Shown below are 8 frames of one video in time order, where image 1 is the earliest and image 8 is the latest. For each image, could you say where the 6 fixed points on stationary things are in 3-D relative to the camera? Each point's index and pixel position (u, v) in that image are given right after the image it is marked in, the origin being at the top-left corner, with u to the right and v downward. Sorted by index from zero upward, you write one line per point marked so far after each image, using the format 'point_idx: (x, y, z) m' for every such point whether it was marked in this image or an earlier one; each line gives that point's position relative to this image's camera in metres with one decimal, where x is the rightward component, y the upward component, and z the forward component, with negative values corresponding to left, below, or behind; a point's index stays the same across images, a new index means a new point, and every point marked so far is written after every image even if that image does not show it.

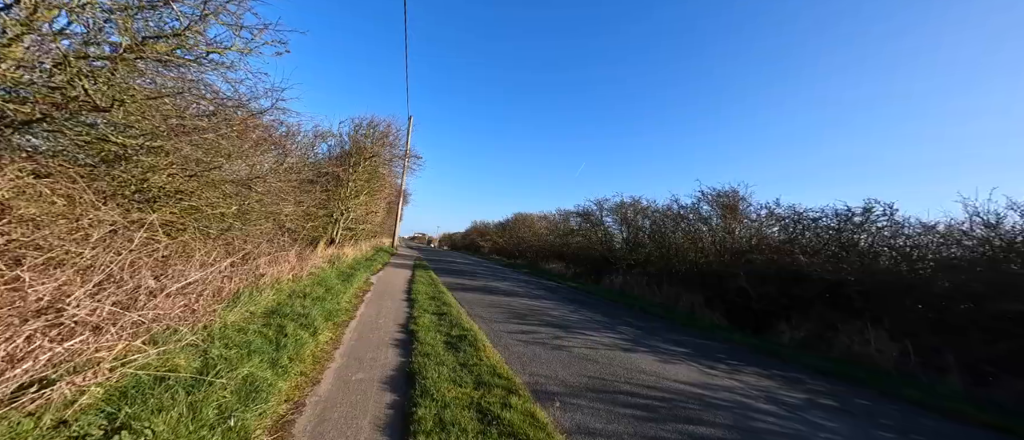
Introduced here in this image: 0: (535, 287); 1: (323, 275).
0: (+0.8, -2.7, +15.3) m
1: (-5.3, -1.5, +10.4) m
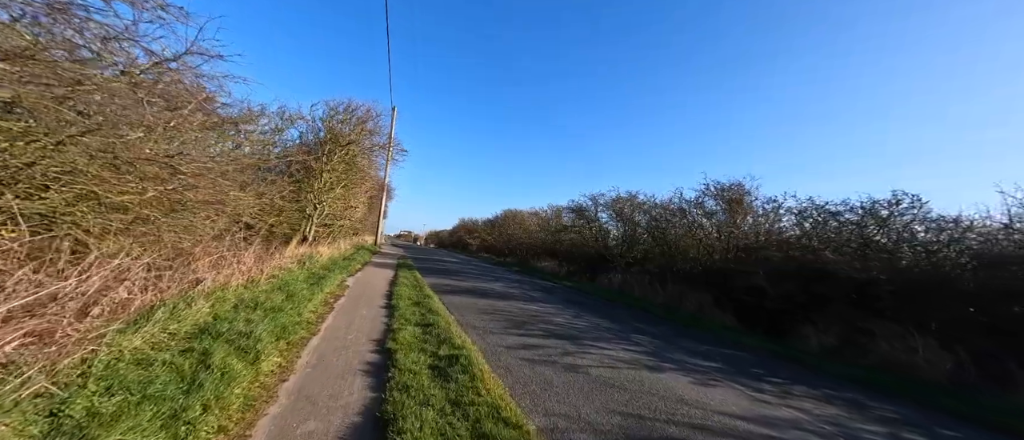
0: (+0.6, -2.5, +14.1) m
1: (-5.4, -1.4, +9.0) m
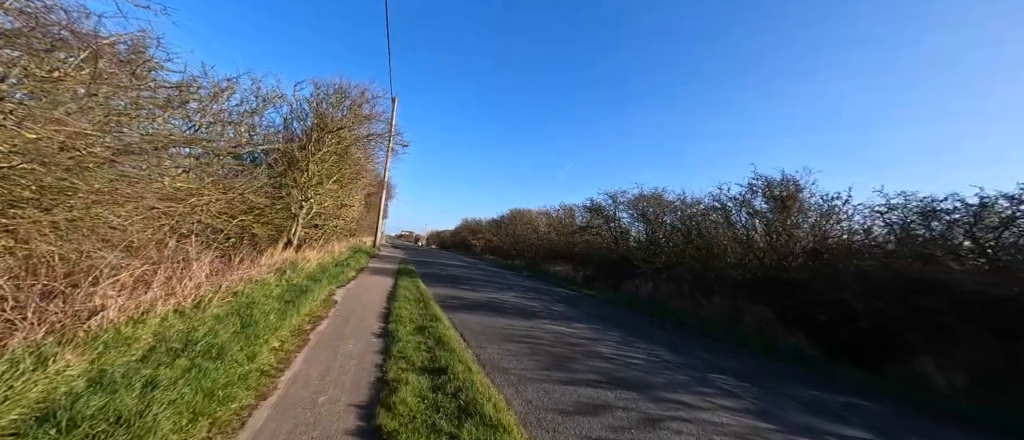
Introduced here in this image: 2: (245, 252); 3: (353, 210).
0: (+1.2, -2.5, +12.0) m
1: (-4.8, -1.4, +7.0) m
2: (-6.8, -0.8, +9.6) m
3: (-7.2, +0.5, +17.1) m
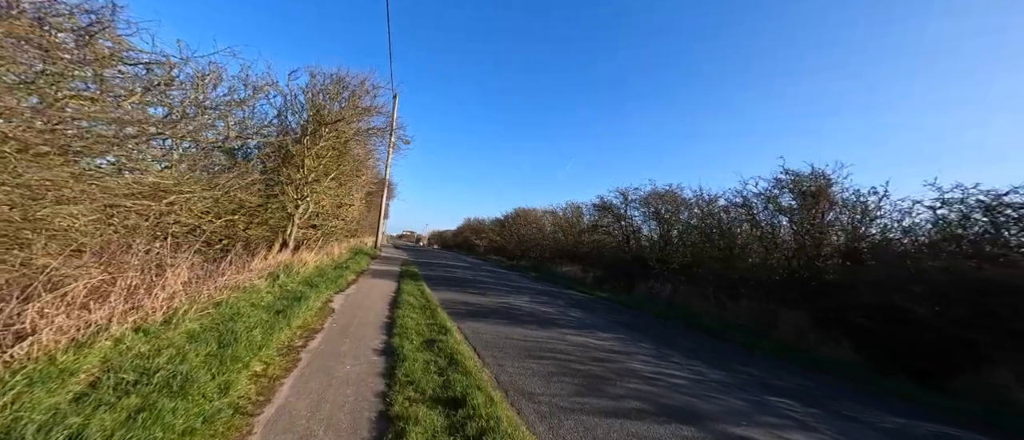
0: (+1.5, -2.5, +11.2) m
1: (-4.5, -1.4, +6.2) m
2: (-6.5, -0.8, +8.8) m
3: (-6.9, +0.5, +16.3) m
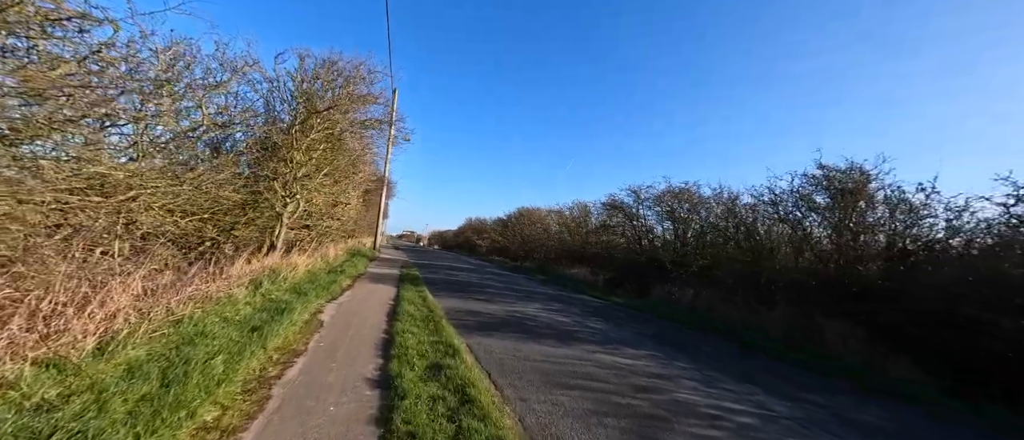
0: (+1.8, -2.5, +10.2) m
1: (-4.2, -1.4, +5.1) m
2: (-6.2, -0.8, +7.8) m
3: (-6.6, +0.5, +15.3) m
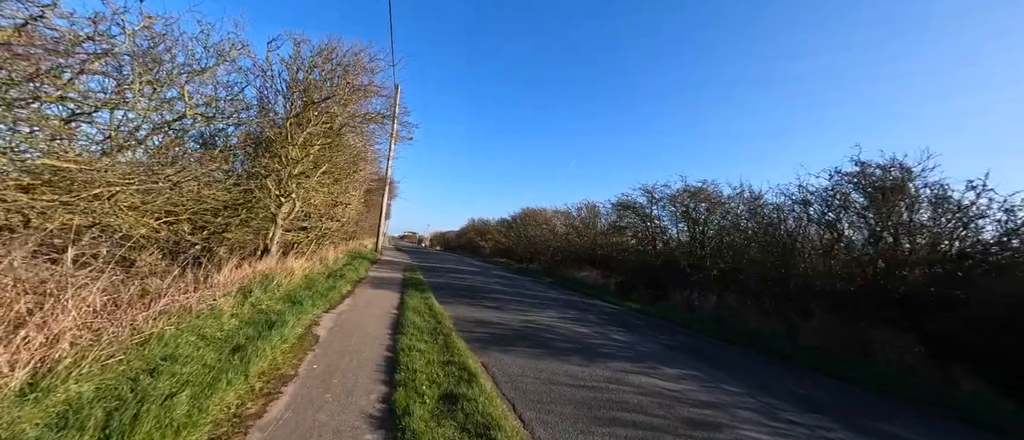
0: (+2.1, -2.5, +9.4) m
1: (-3.9, -1.4, +4.4) m
2: (-5.9, -0.8, +7.0) m
3: (-6.3, +0.5, +14.5) m
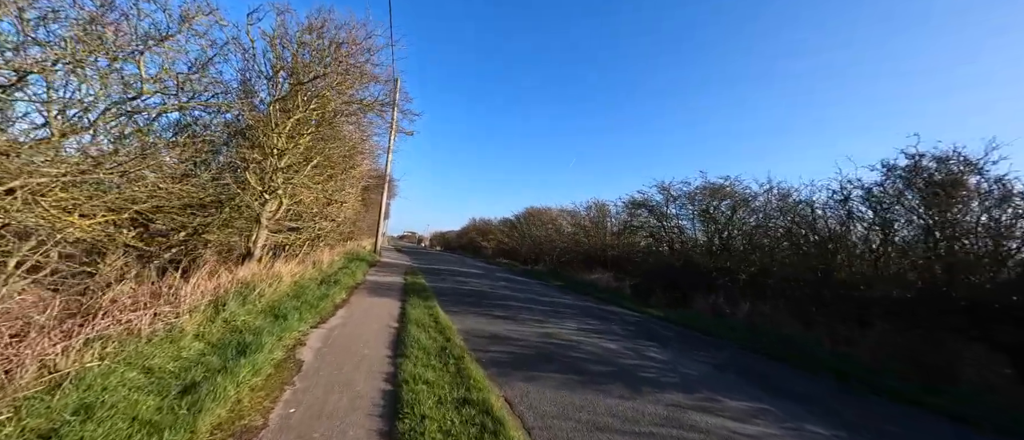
0: (+2.5, -2.5, +8.3) m
1: (-3.5, -1.4, +3.3) m
2: (-5.5, -0.8, +5.9) m
3: (-5.9, +0.5, +13.4) m
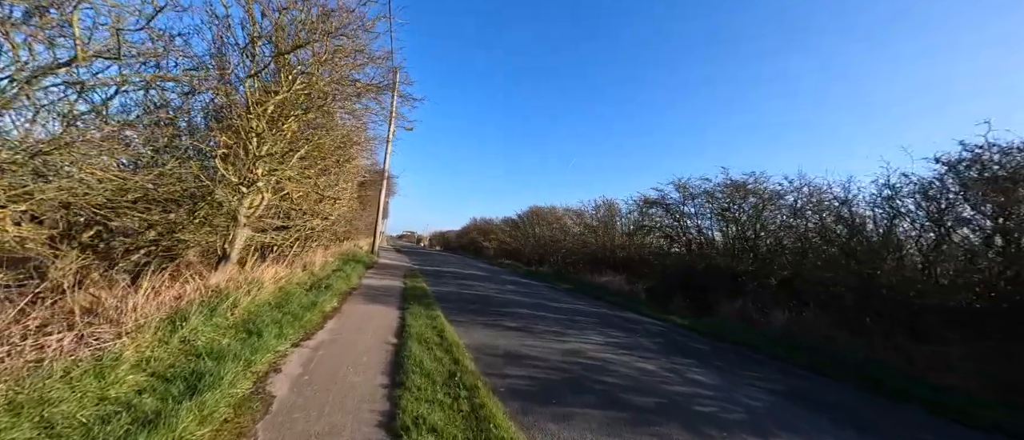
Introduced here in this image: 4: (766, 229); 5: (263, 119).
0: (+2.8, -2.5, +7.2) m
1: (-3.2, -1.3, +2.2) m
2: (-5.2, -0.8, +4.8) m
3: (-5.6, +0.5, +12.3) m
4: (+8.9, -0.3, +13.3) m
5: (-4.8, +2.0, +7.4) m
